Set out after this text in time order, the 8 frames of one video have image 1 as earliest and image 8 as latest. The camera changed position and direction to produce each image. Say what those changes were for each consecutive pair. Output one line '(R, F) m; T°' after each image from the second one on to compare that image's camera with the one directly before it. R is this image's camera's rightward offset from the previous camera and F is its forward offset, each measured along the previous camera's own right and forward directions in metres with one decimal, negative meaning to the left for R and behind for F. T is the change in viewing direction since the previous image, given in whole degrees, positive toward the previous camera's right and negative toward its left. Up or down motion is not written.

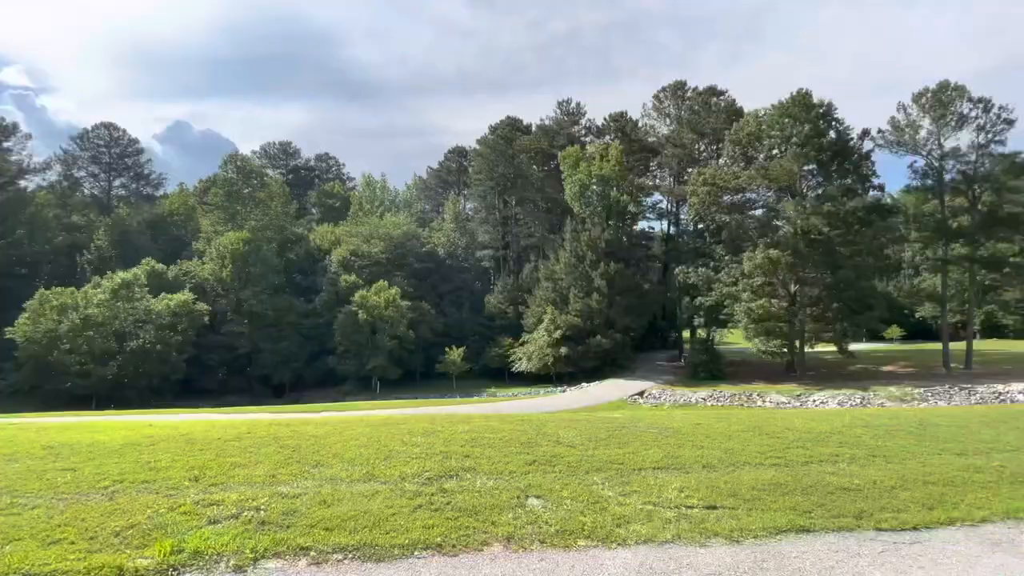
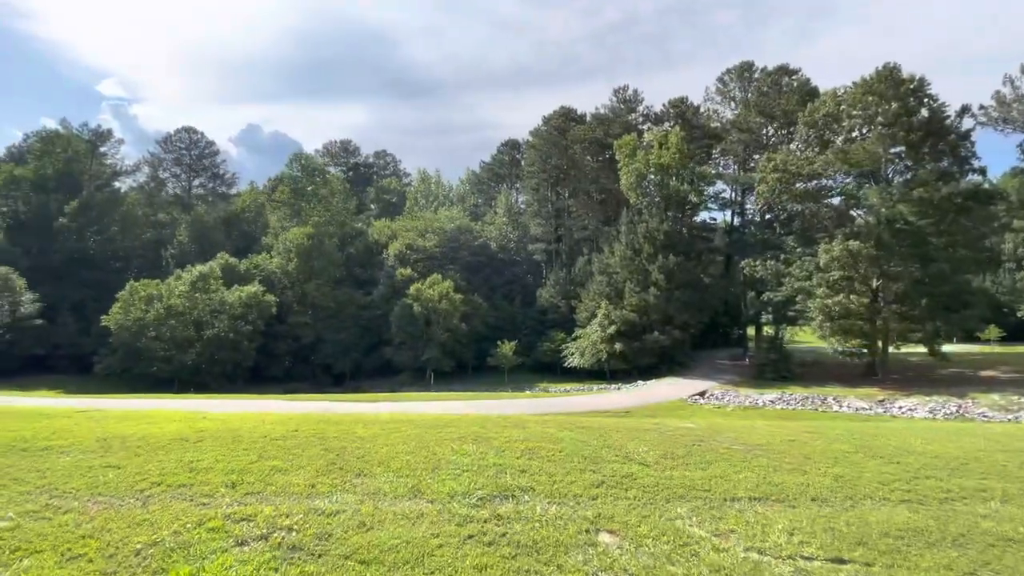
(-0.1, +0.5) m; -6°
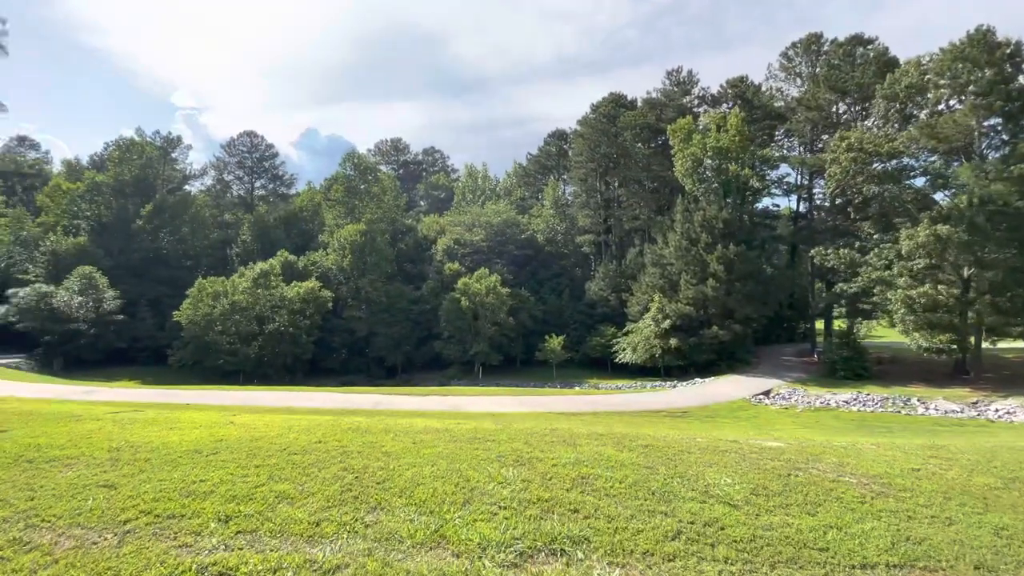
(0.0, +0.6) m; -6°
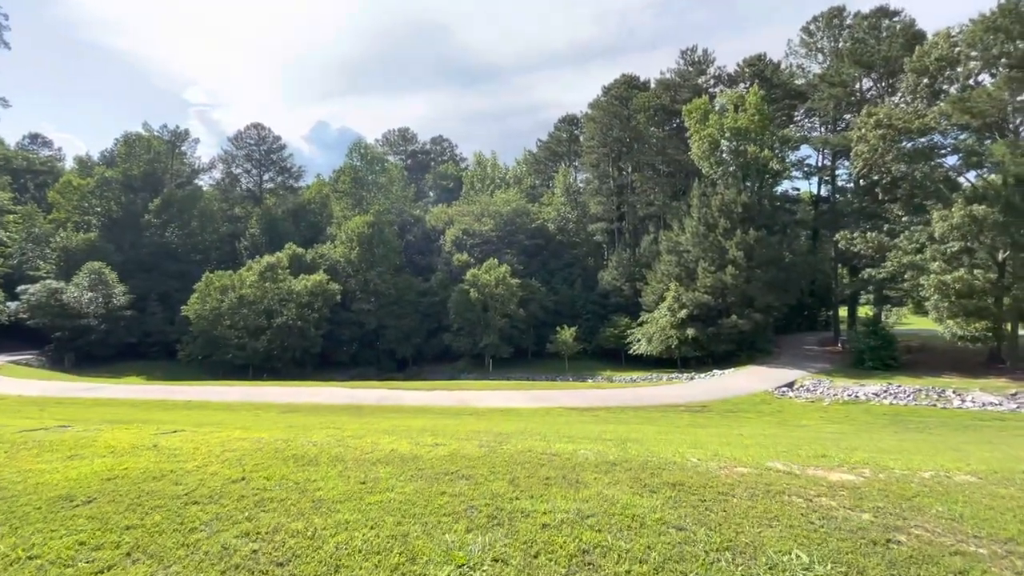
(+0.2, +1.0) m; -2°
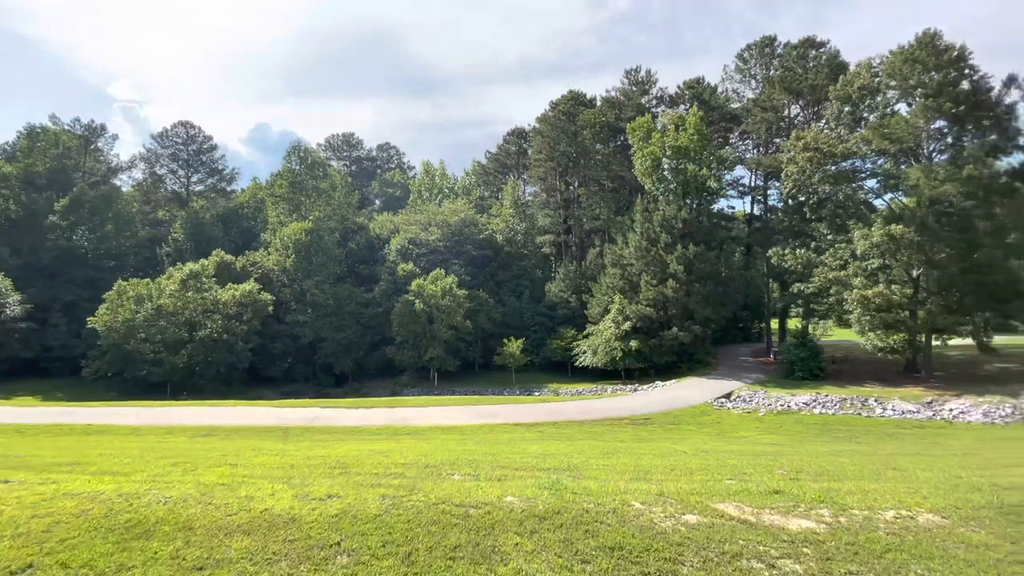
(+0.2, +0.6) m; +6°
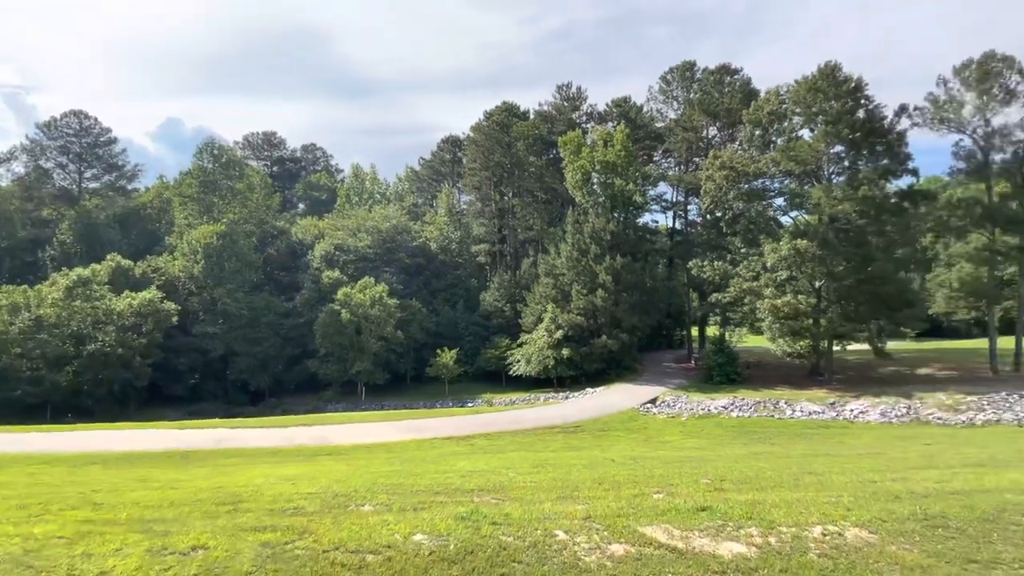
(+0.2, +0.4) m; +8°
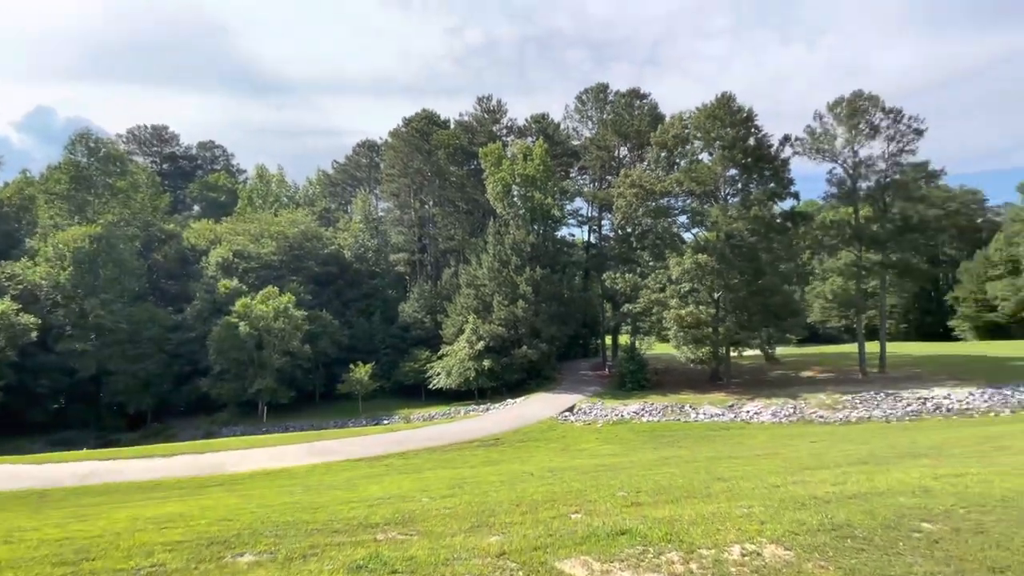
(+0.1, +0.3) m; +10°
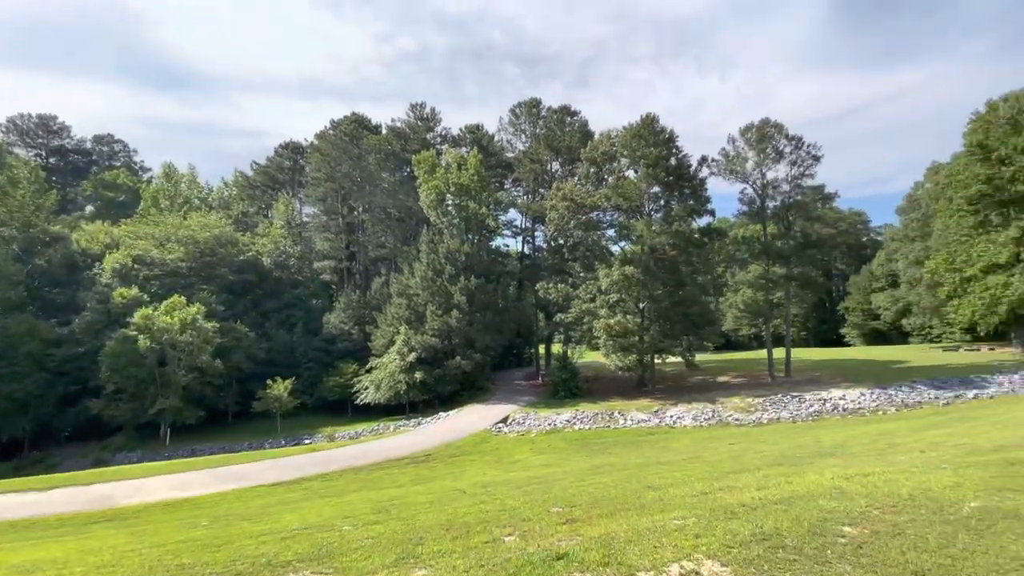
(0.0, +0.2) m; +8°
